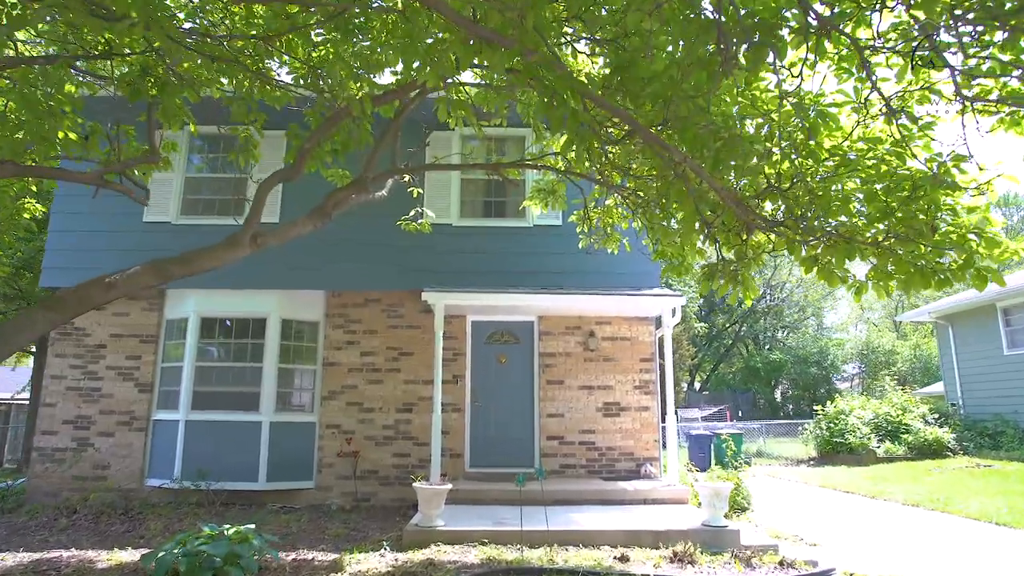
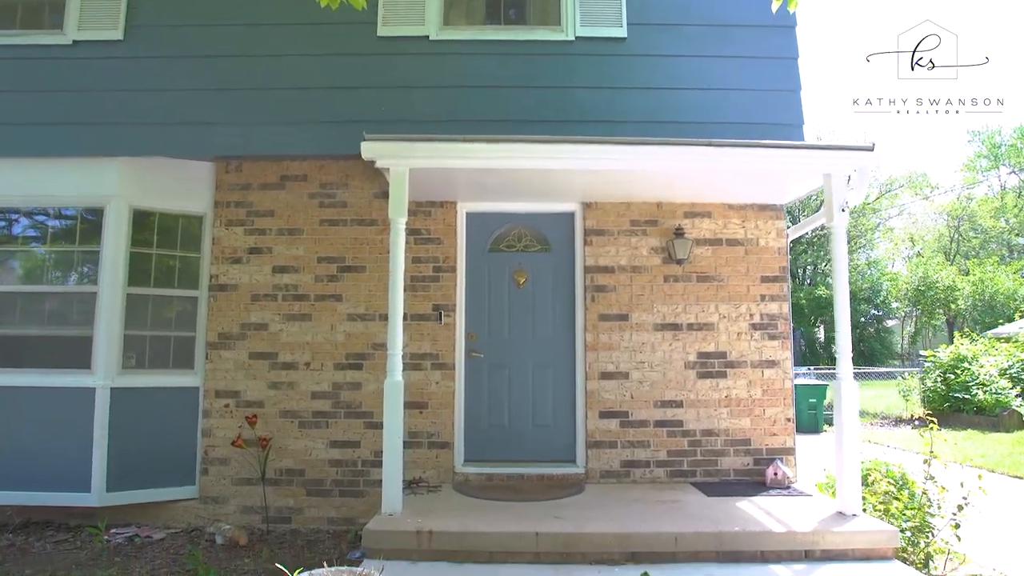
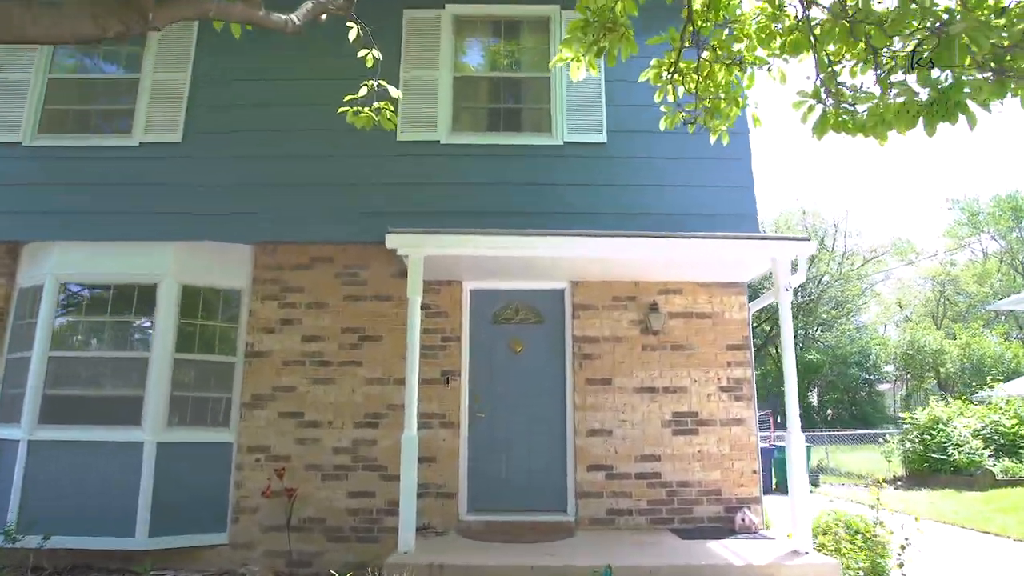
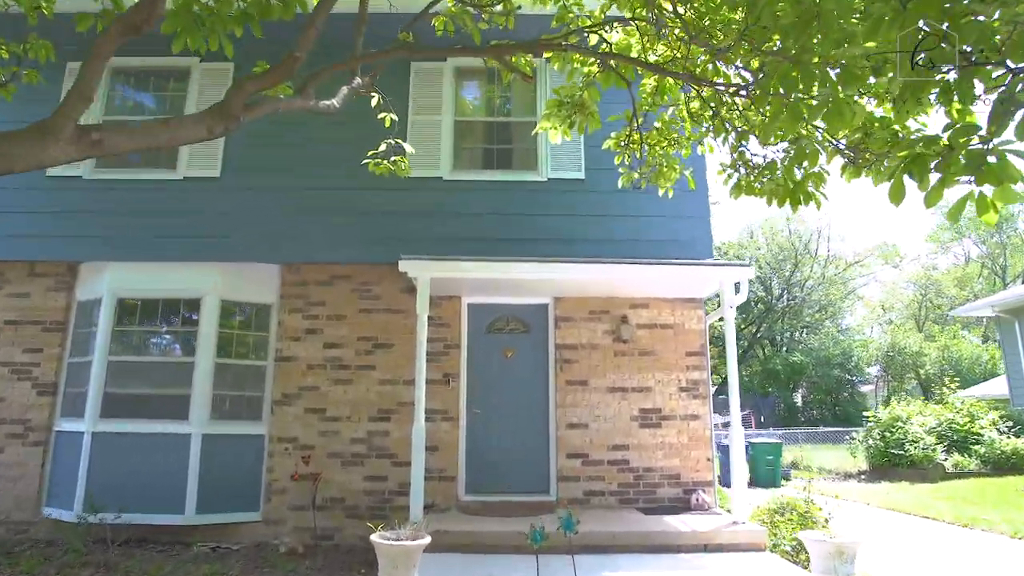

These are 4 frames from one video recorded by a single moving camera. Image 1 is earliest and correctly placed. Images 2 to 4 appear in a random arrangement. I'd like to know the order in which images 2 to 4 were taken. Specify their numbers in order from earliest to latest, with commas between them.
4, 3, 2
